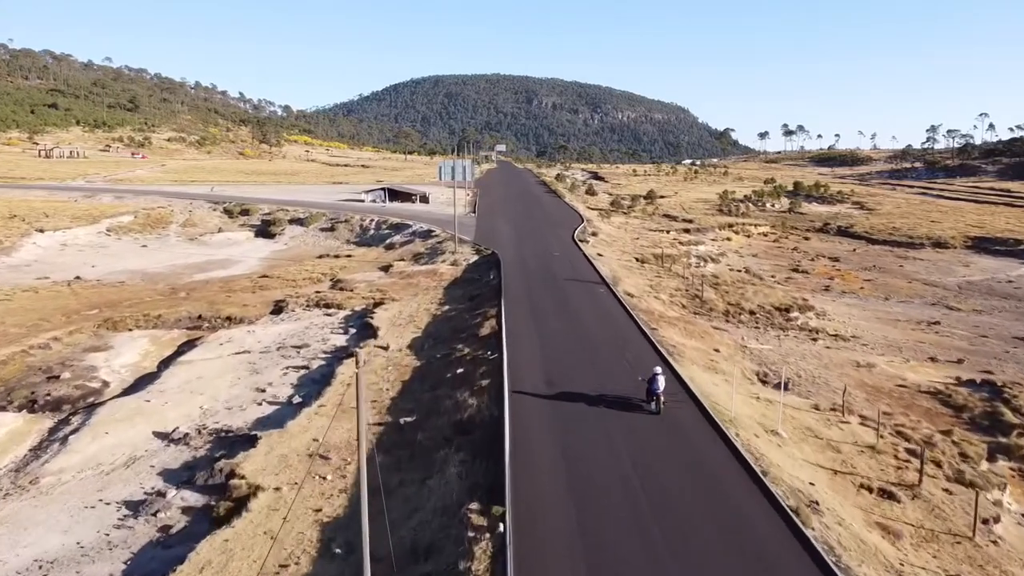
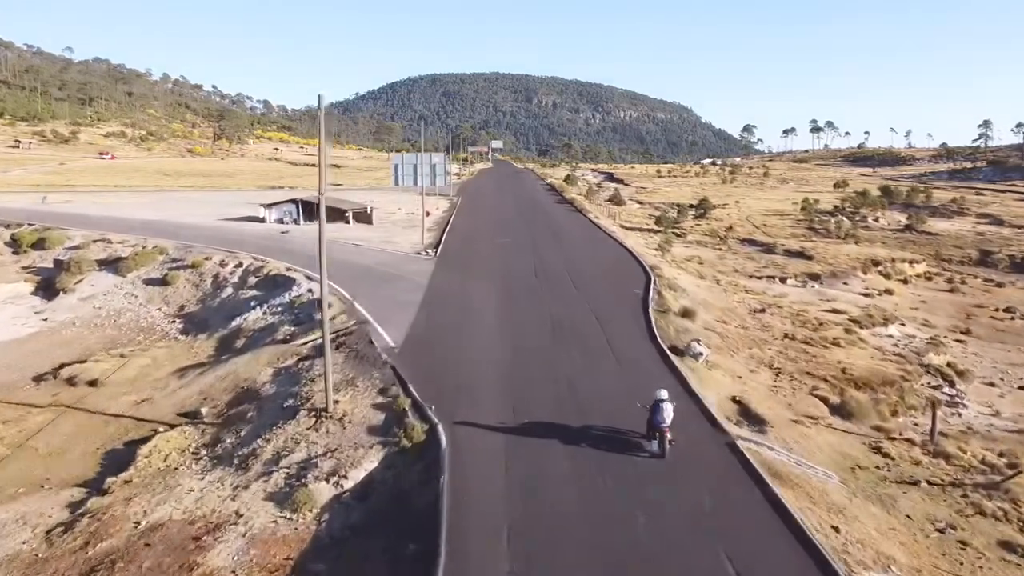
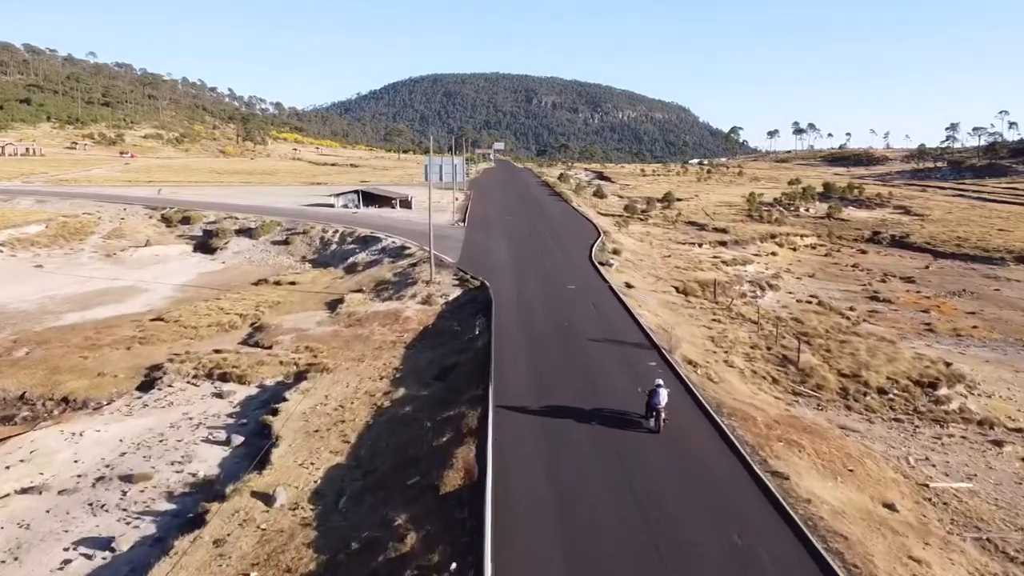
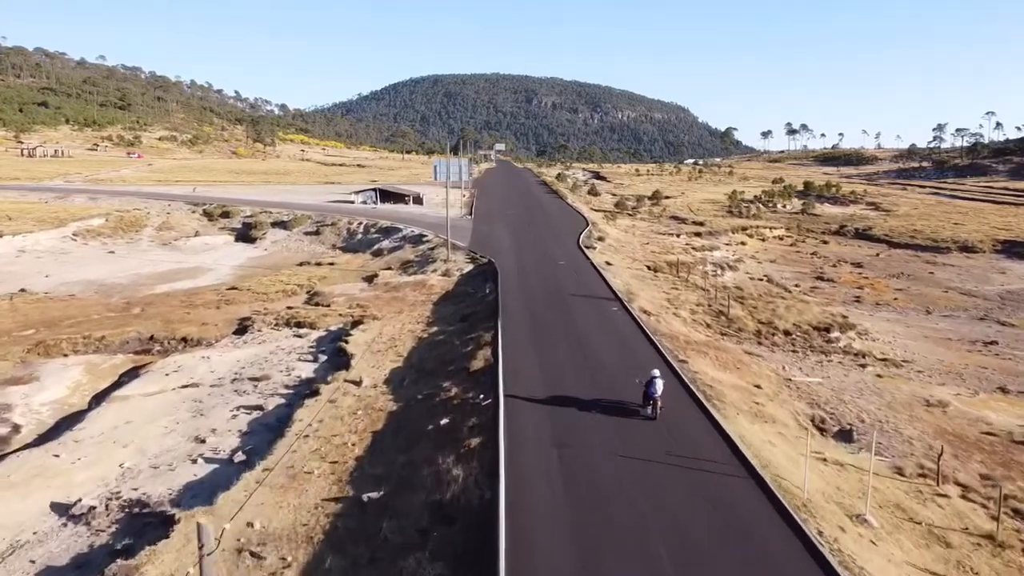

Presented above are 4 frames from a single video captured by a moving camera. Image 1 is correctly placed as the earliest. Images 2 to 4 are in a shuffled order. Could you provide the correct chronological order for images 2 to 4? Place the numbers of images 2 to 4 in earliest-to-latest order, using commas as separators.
4, 3, 2
